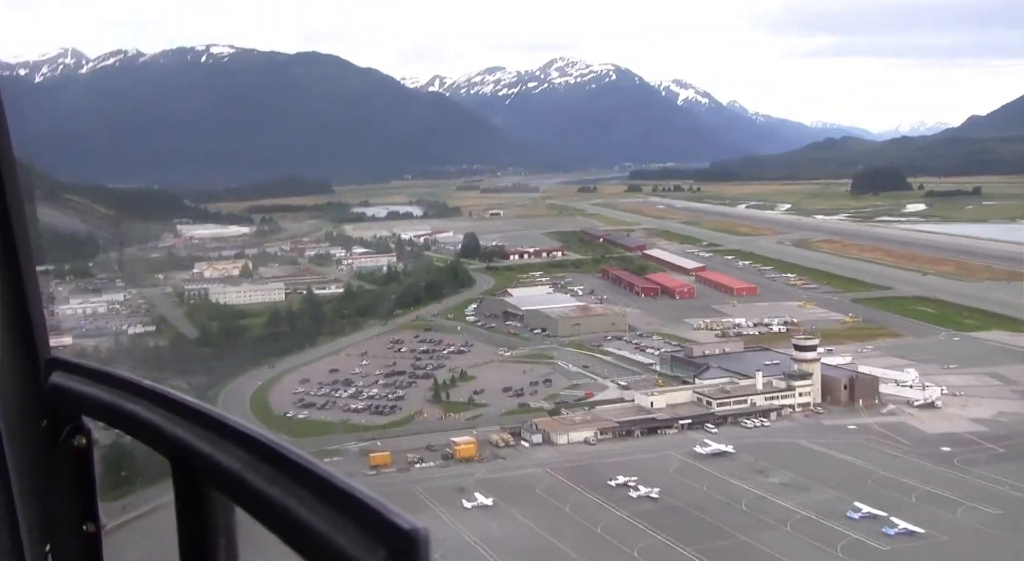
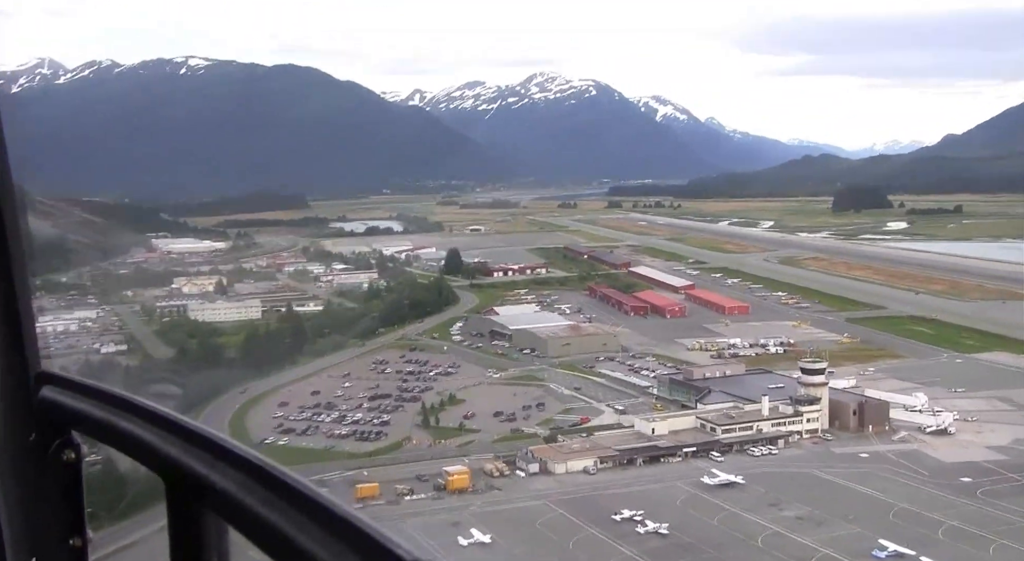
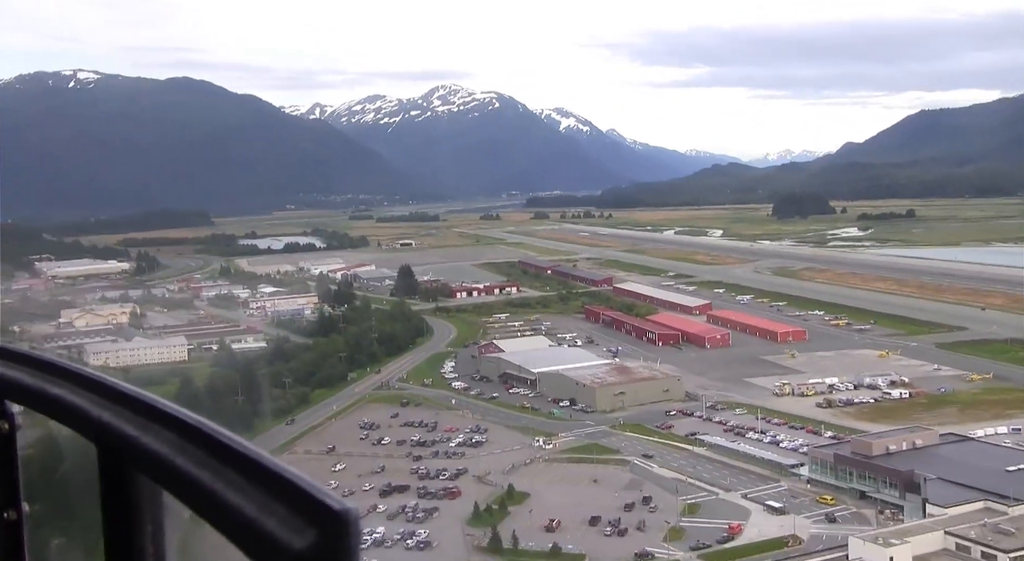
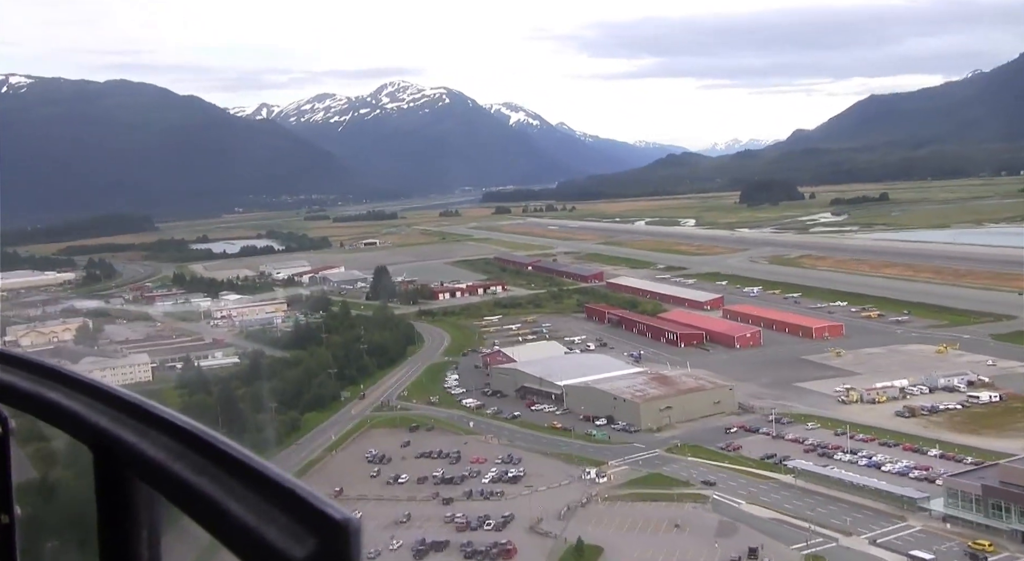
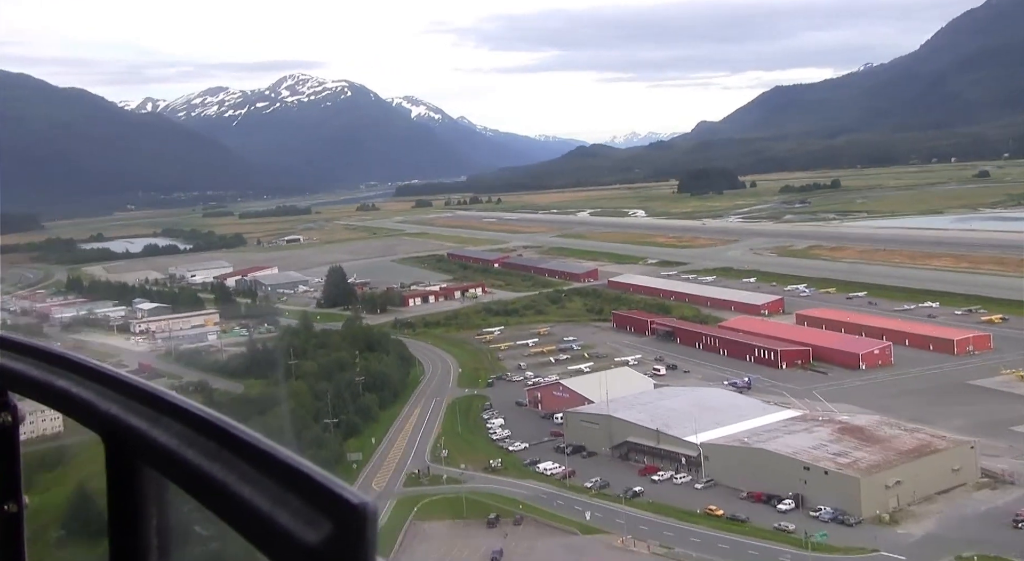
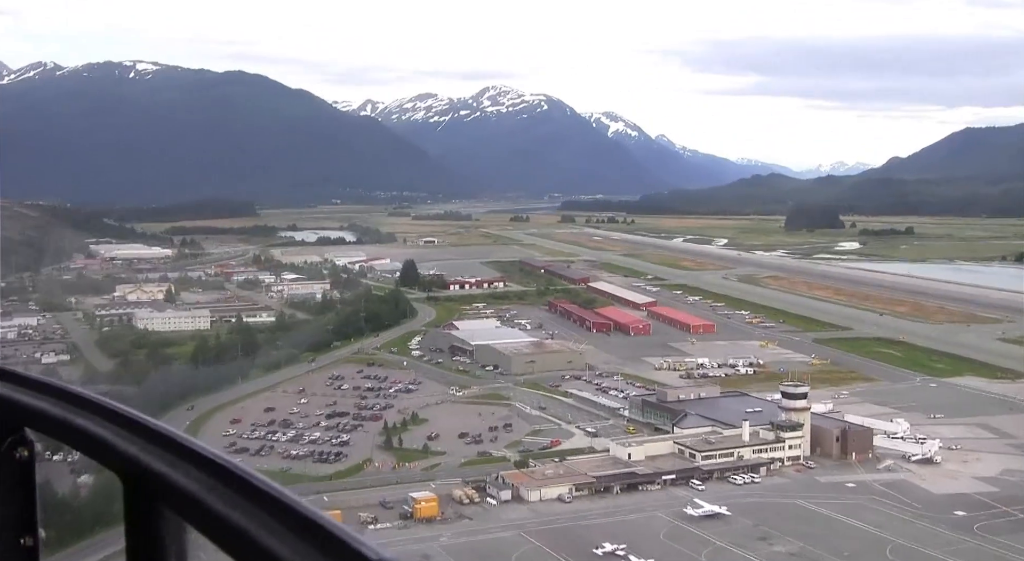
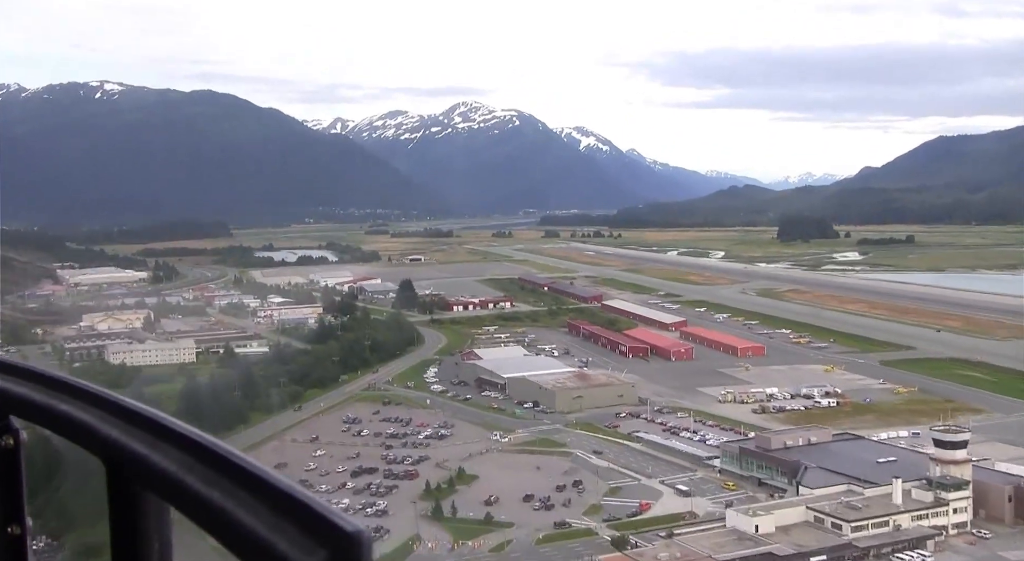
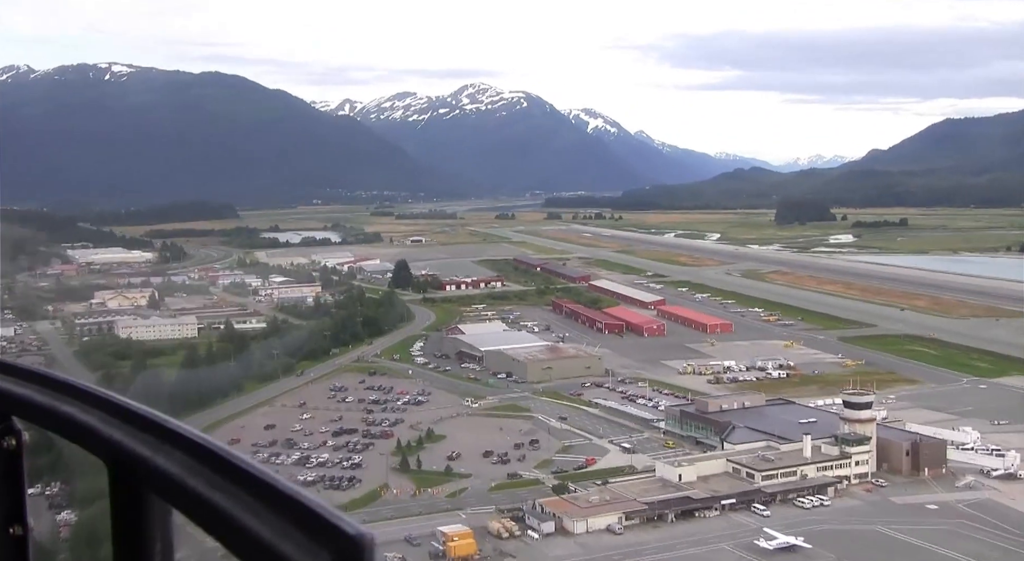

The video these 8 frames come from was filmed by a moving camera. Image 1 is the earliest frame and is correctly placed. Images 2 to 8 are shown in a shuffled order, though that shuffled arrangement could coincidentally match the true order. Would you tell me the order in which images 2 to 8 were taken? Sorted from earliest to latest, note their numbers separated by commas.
2, 6, 8, 7, 3, 4, 5
